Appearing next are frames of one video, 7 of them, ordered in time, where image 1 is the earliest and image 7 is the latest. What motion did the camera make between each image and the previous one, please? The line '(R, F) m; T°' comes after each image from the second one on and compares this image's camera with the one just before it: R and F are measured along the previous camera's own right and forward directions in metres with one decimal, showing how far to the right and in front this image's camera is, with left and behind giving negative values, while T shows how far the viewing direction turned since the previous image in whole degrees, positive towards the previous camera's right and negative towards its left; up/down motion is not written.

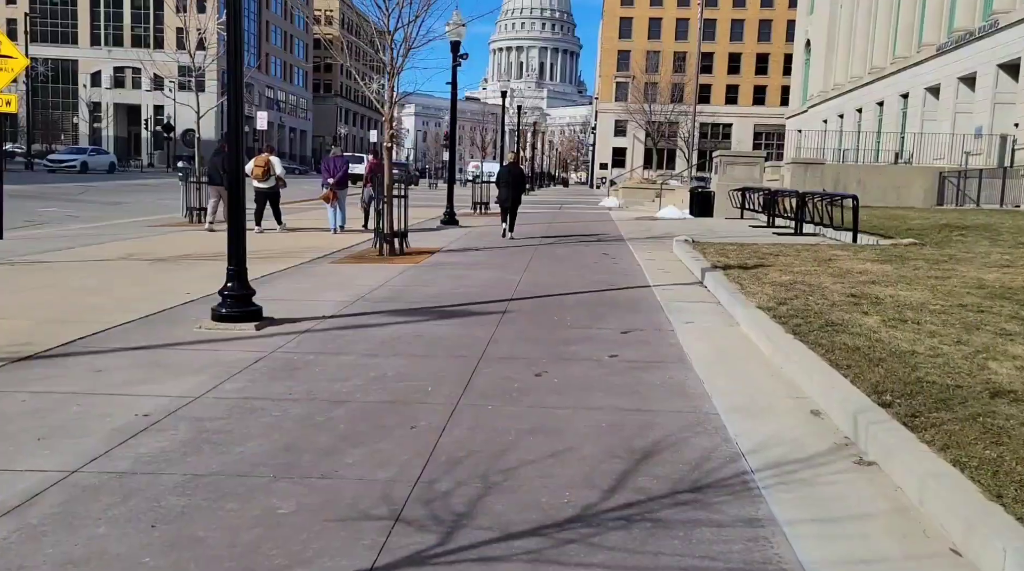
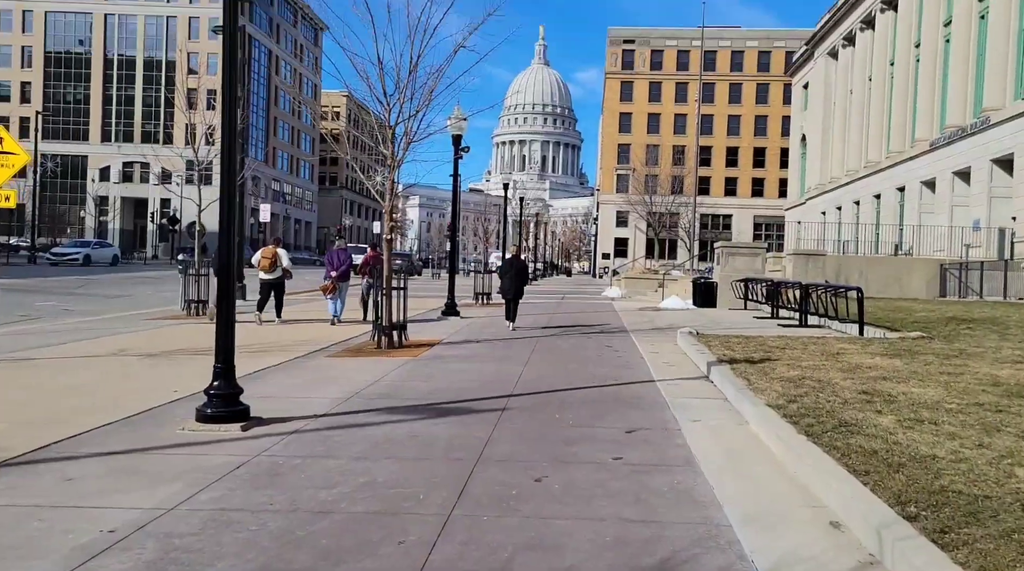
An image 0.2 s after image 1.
(0.0, +0.2) m; 0°
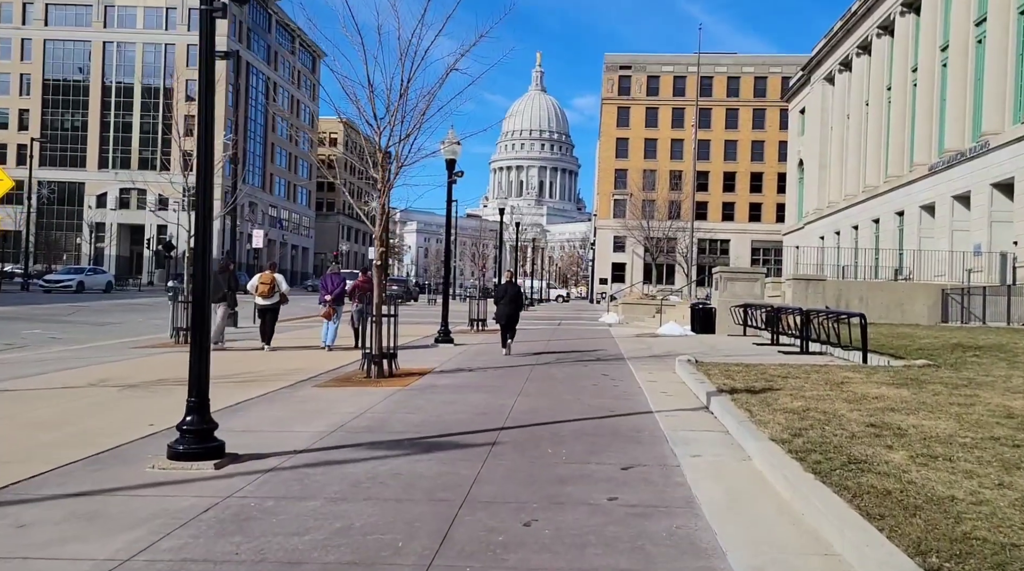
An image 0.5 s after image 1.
(+0.1, +0.3) m; 0°
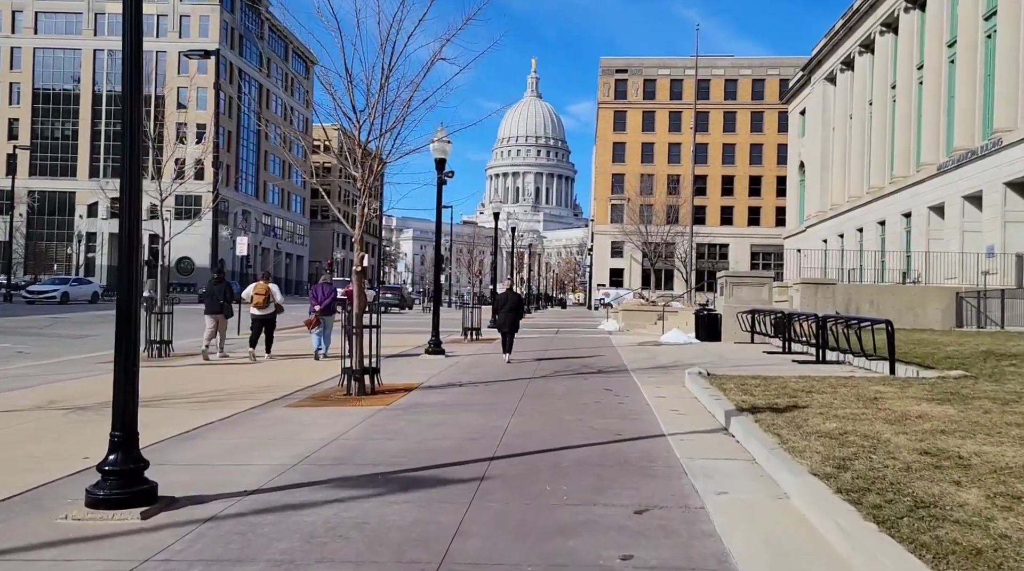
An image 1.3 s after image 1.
(+0.1, +1.1) m; 0°
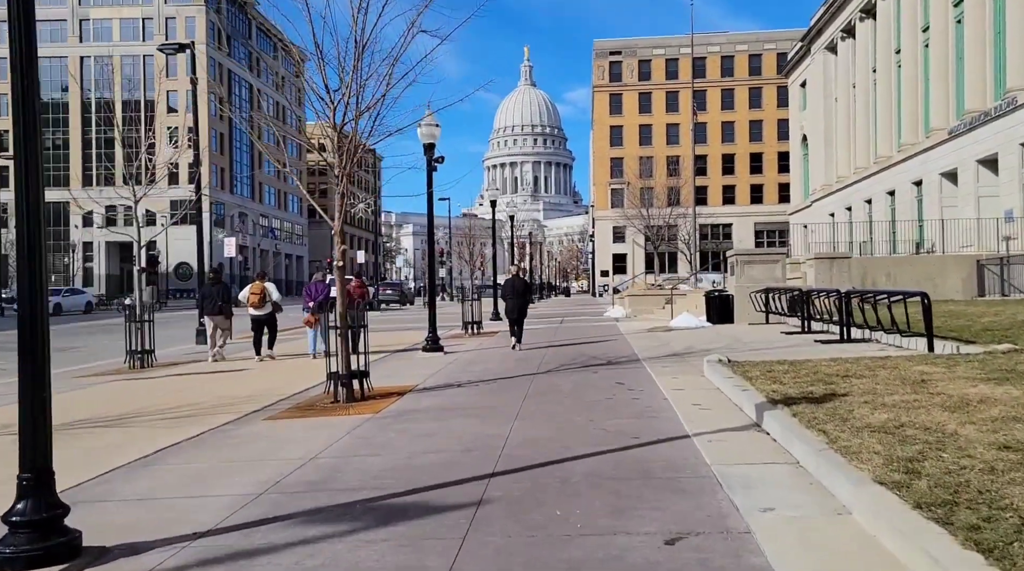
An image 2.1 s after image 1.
(+0.1, +1.0) m; 0°
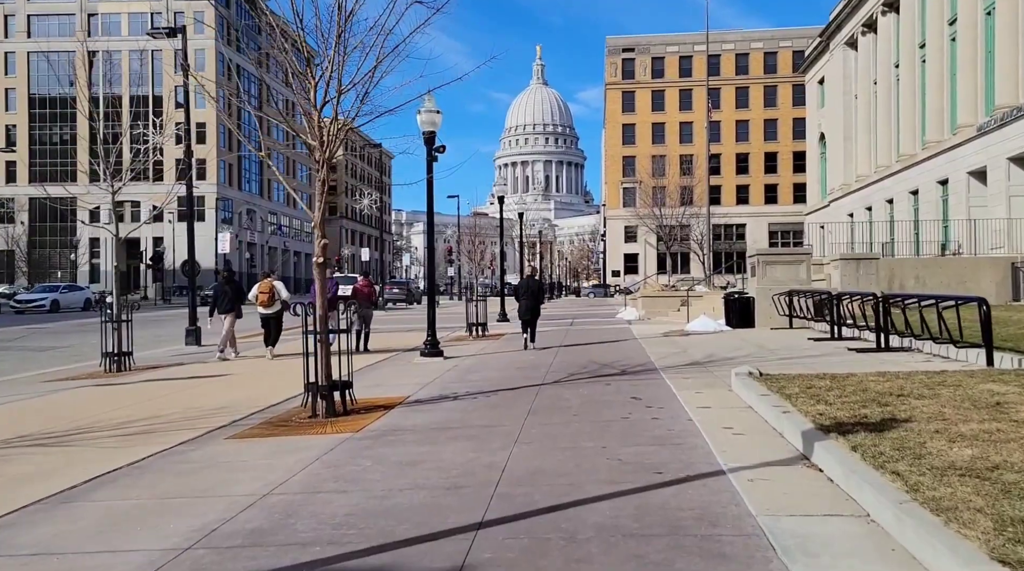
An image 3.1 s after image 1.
(+0.1, +1.3) m; -1°
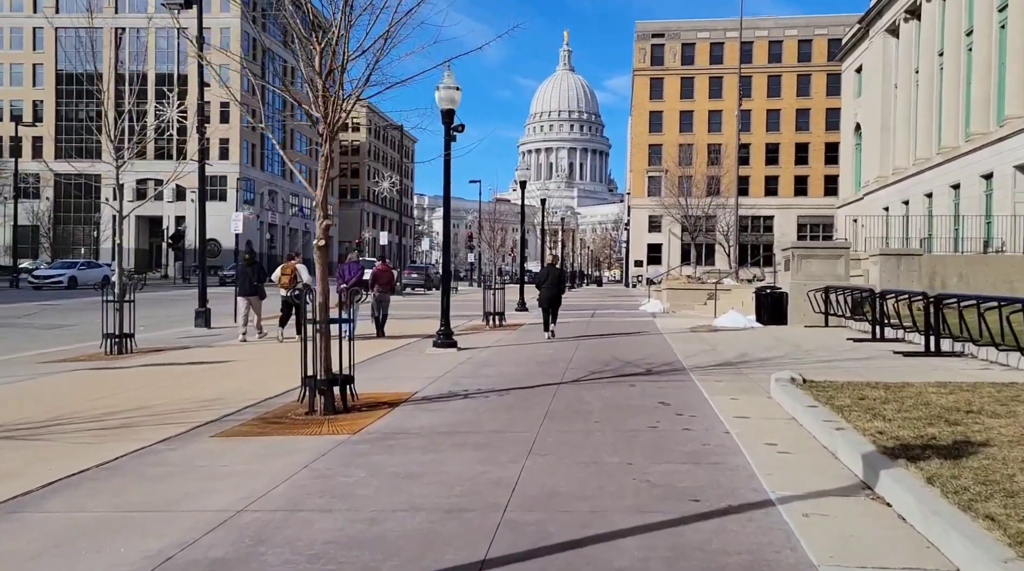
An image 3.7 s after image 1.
(0.0, +0.9) m; -1°
